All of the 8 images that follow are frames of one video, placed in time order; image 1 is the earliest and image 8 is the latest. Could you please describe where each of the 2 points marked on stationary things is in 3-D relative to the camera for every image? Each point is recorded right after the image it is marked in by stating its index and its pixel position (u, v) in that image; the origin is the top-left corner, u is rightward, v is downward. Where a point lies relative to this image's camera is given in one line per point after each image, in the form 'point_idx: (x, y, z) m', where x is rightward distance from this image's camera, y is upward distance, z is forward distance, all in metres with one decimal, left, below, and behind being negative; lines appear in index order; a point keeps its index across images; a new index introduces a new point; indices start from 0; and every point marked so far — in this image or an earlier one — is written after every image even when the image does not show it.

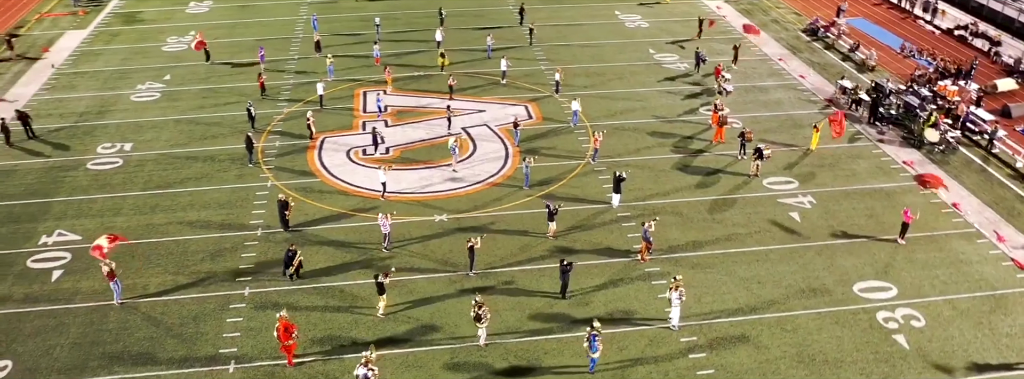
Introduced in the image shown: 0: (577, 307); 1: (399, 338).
0: (+1.2, -2.2, +16.3) m
1: (-2.0, -2.6, +15.6) m
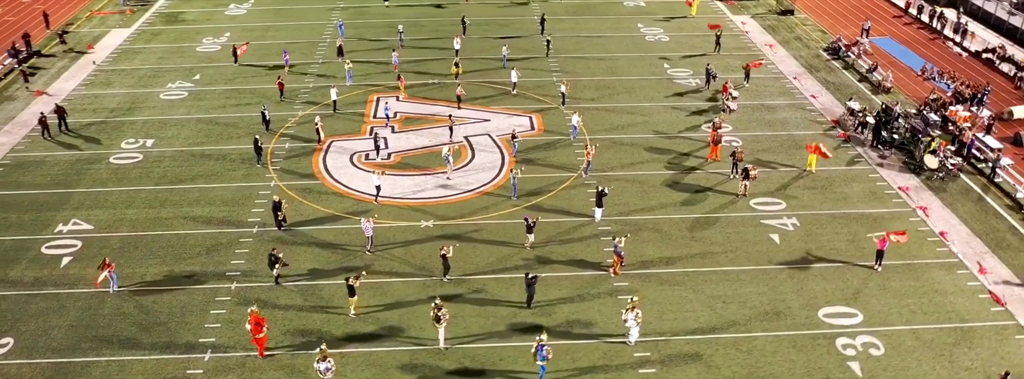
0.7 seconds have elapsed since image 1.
0: (+0.6, -2.4, +16.9) m
1: (-2.7, -2.7, +16.5) m
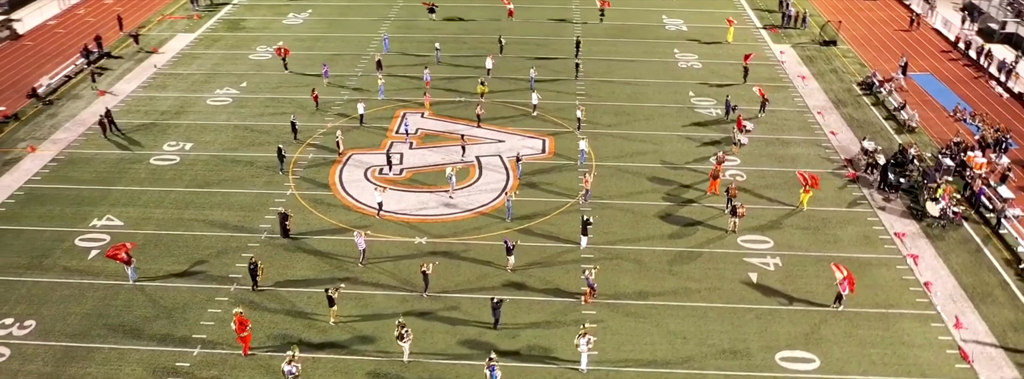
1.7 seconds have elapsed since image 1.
0: (-0.2, -3.0, +17.9) m
1: (-3.5, -3.1, +17.8) m
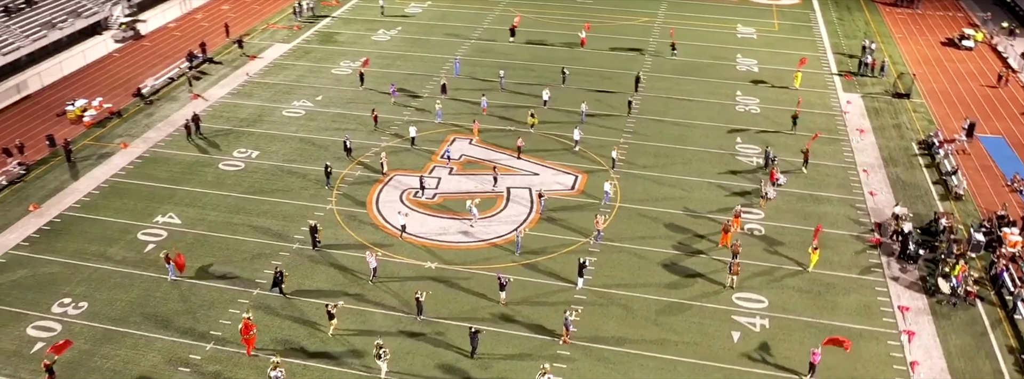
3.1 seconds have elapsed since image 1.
0: (-0.8, -3.9, +19.3) m
1: (-4.1, -3.7, +19.8) m
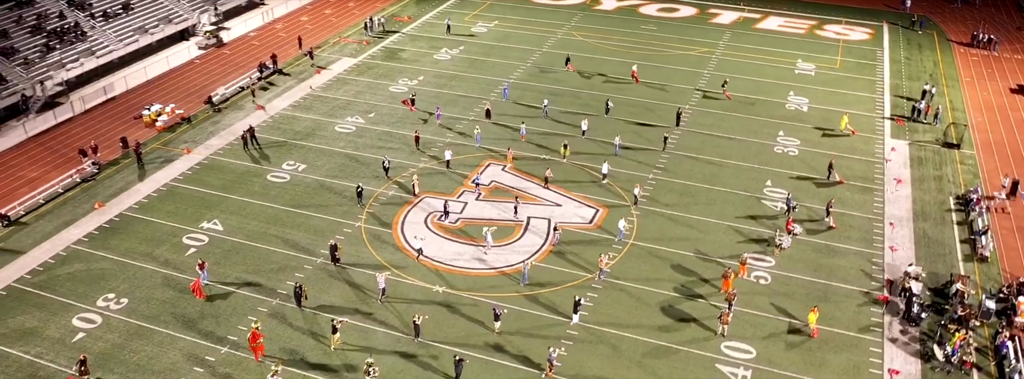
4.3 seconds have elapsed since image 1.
0: (-1.3, -4.8, +20.6) m
1: (-4.5, -4.4, +21.4) m
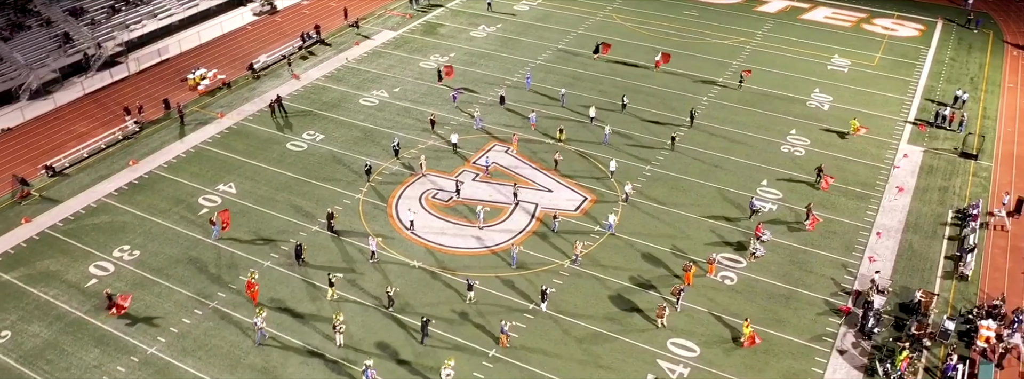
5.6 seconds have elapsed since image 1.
0: (-2.7, -4.5, +22.3) m
1: (-5.7, -3.8, +23.5) m
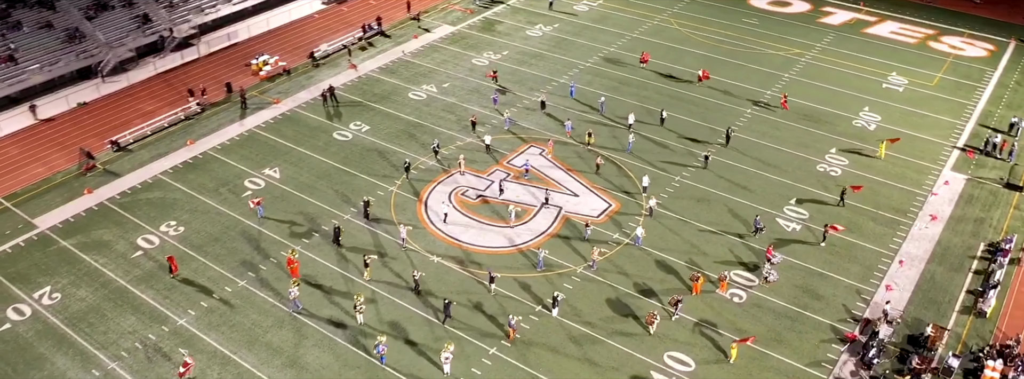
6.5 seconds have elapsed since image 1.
0: (-2.7, -4.5, +23.5) m
1: (-5.6, -3.6, +25.0) m
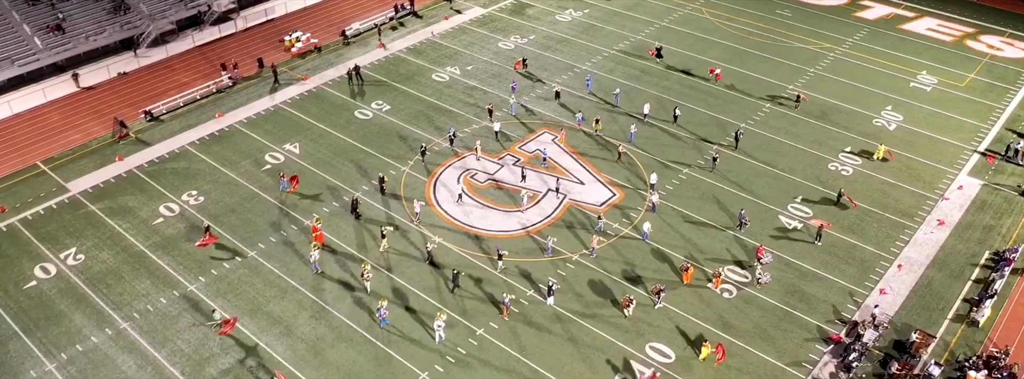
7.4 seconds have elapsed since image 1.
0: (-3.1, -4.0, +24.5) m
1: (-5.8, -2.9, +26.1) m
